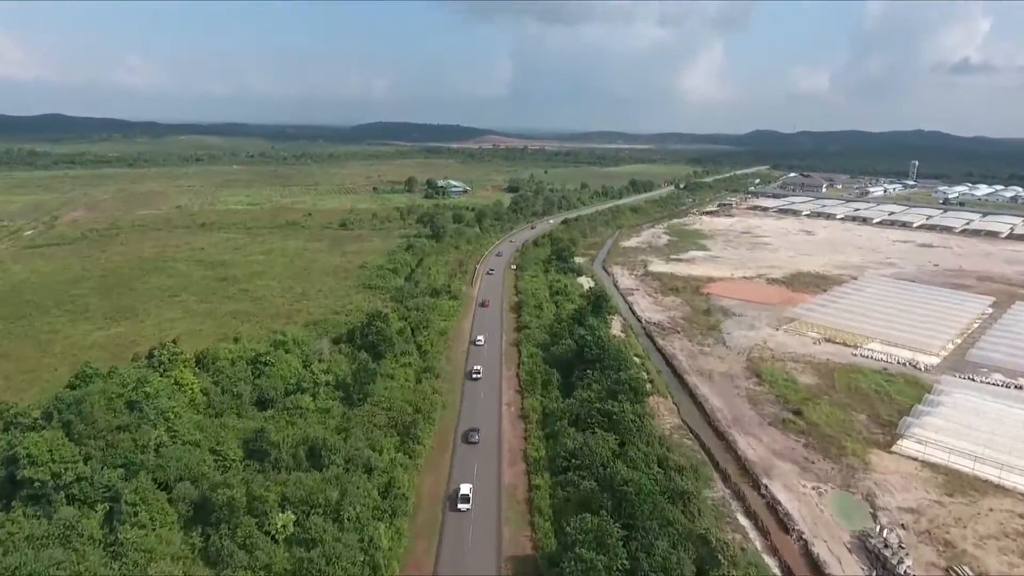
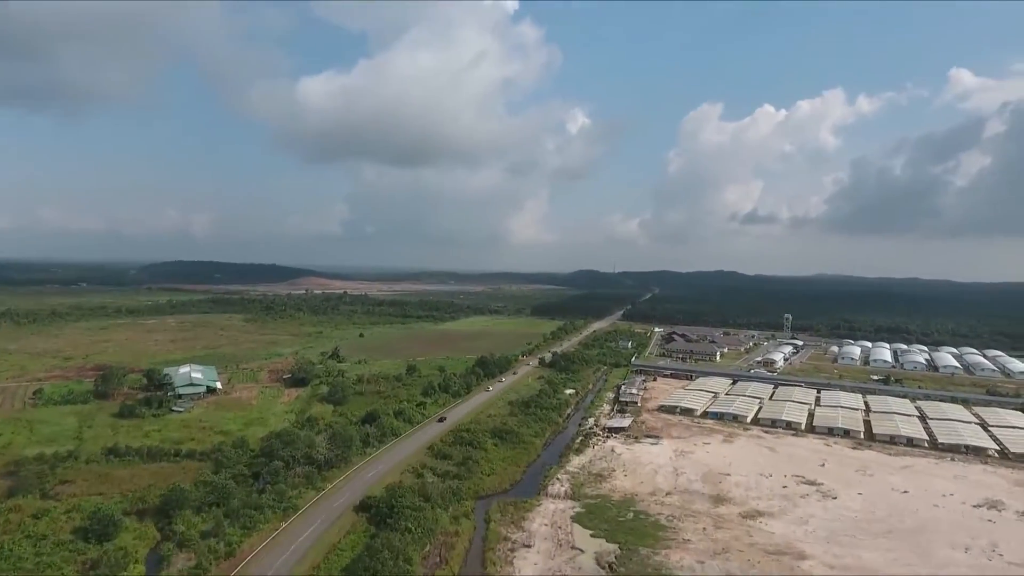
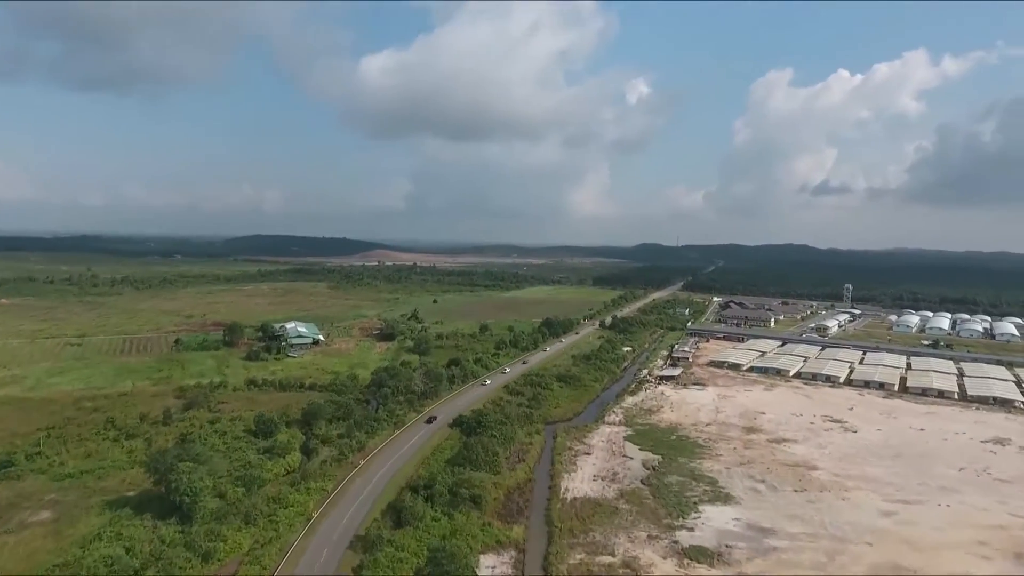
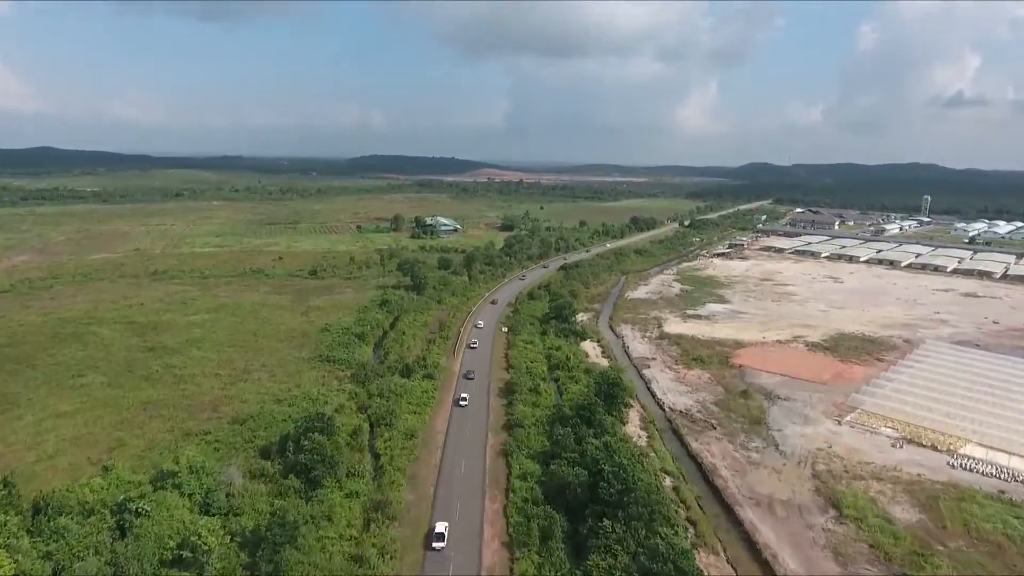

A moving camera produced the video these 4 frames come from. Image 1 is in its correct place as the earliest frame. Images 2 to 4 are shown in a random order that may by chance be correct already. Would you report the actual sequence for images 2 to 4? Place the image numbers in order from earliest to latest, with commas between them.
4, 3, 2
